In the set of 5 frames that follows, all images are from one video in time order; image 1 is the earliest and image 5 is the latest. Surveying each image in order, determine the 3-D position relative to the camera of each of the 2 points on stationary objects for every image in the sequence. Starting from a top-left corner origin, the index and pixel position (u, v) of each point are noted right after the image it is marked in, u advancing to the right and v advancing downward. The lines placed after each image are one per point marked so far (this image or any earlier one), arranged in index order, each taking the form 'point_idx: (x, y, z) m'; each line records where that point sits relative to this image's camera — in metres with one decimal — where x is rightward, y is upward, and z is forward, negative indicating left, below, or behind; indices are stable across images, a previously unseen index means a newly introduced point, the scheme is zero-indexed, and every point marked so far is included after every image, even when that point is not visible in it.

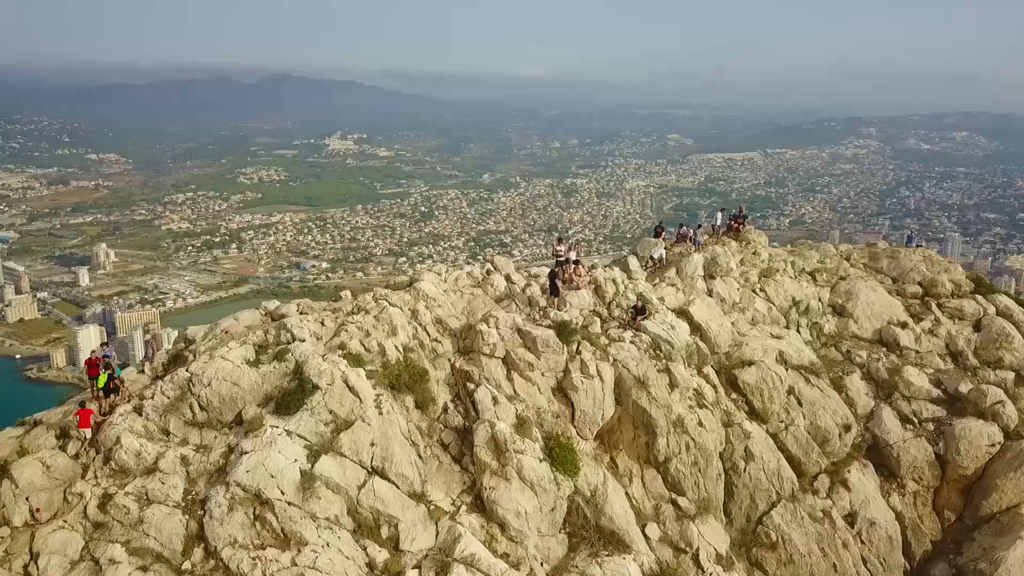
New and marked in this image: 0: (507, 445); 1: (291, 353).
0: (0.0, -1.0, +5.0) m
1: (-1.6, -0.5, +5.3) m
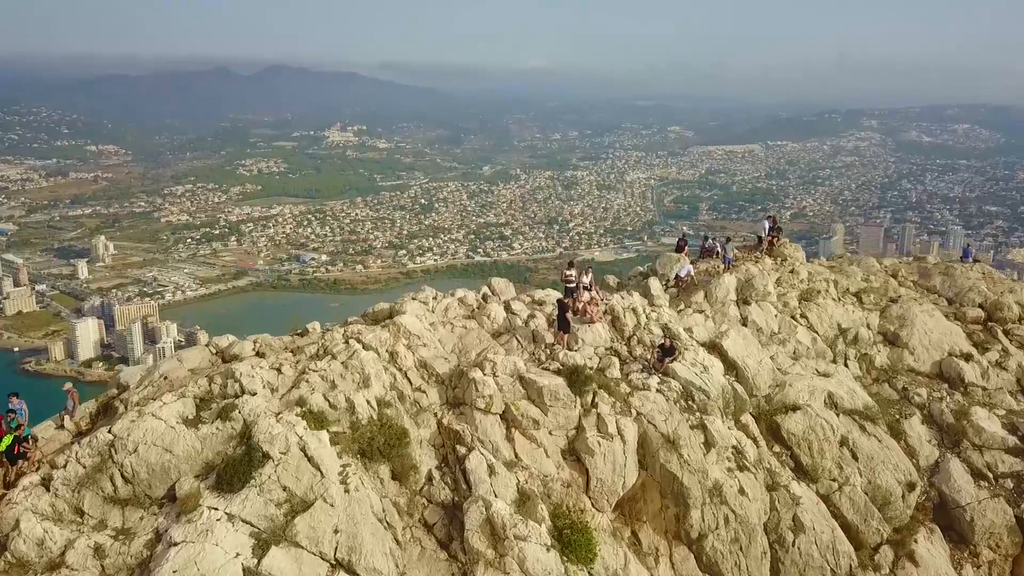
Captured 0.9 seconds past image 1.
0: (0.0, -1.3, +3.9) m
1: (-1.6, -0.7, +4.3) m
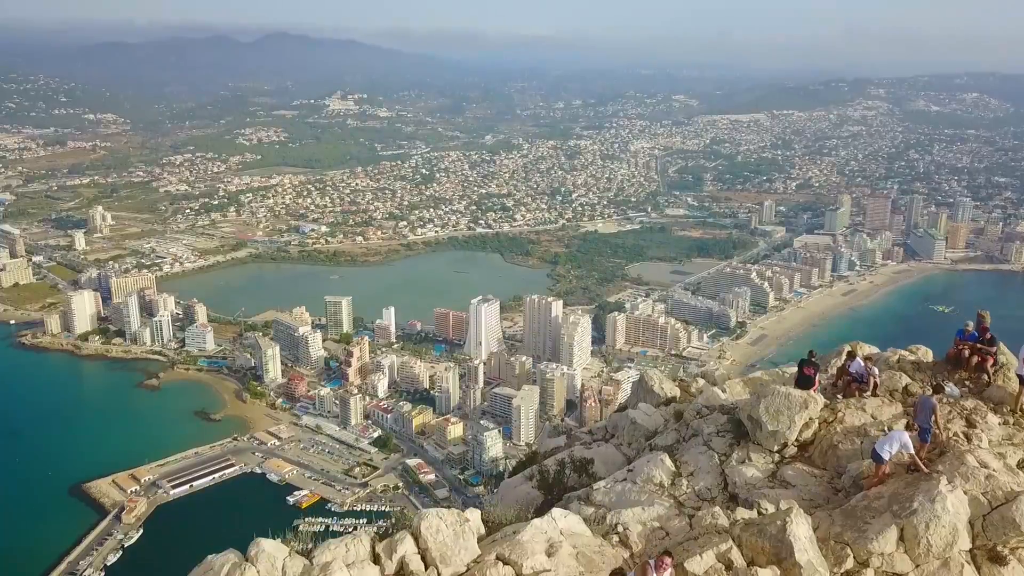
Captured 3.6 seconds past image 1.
0: (-0.2, -2.2, +0.6) m
1: (-1.7, -1.7, +0.9) m
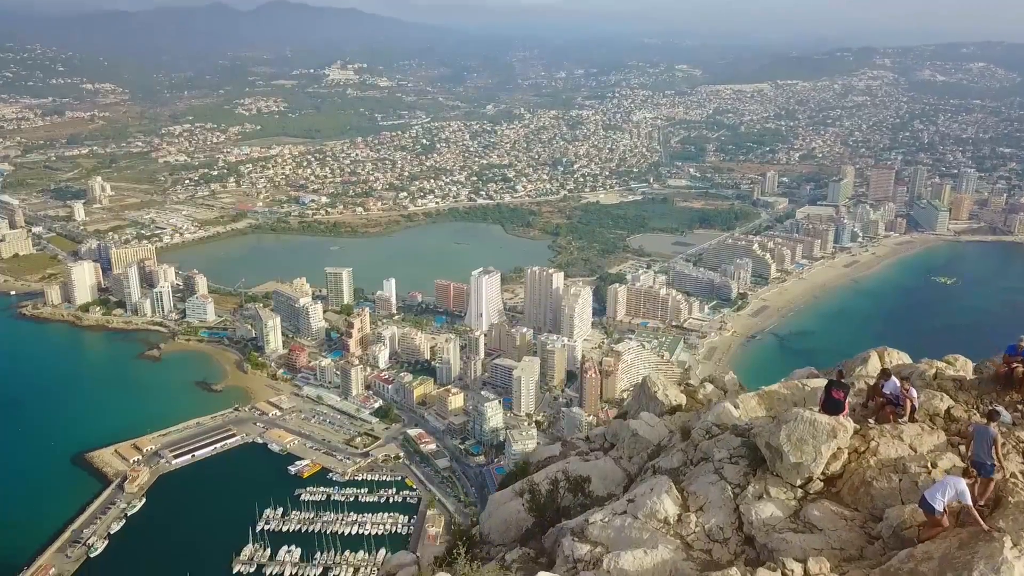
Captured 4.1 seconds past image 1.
0: (-0.3, -2.4, +0.2) m
1: (-1.8, -1.8, +0.5) m
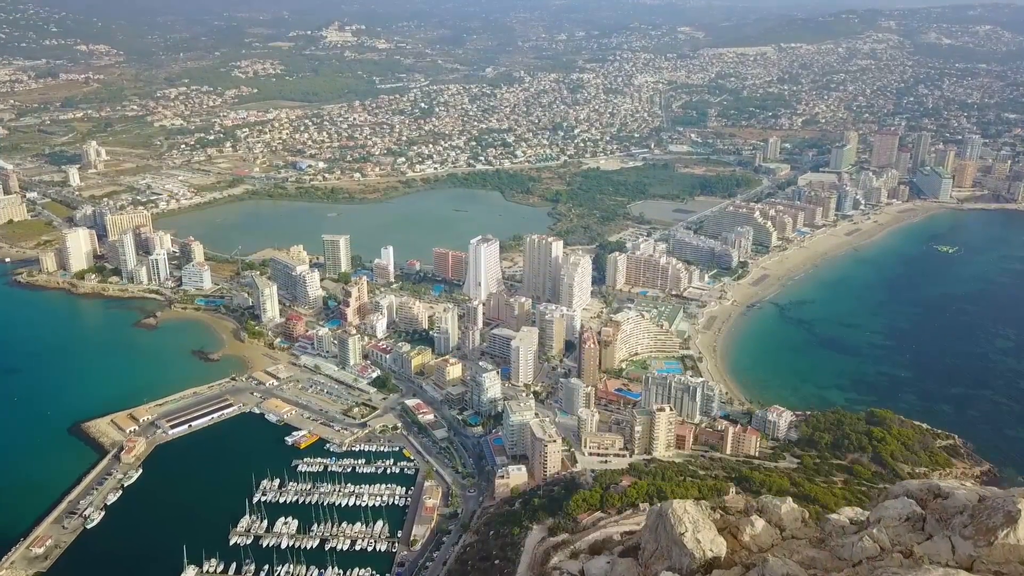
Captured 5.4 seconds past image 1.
0: (-0.5, -3.3, -1.3) m
1: (-2.1, -2.6, -1.1) m
